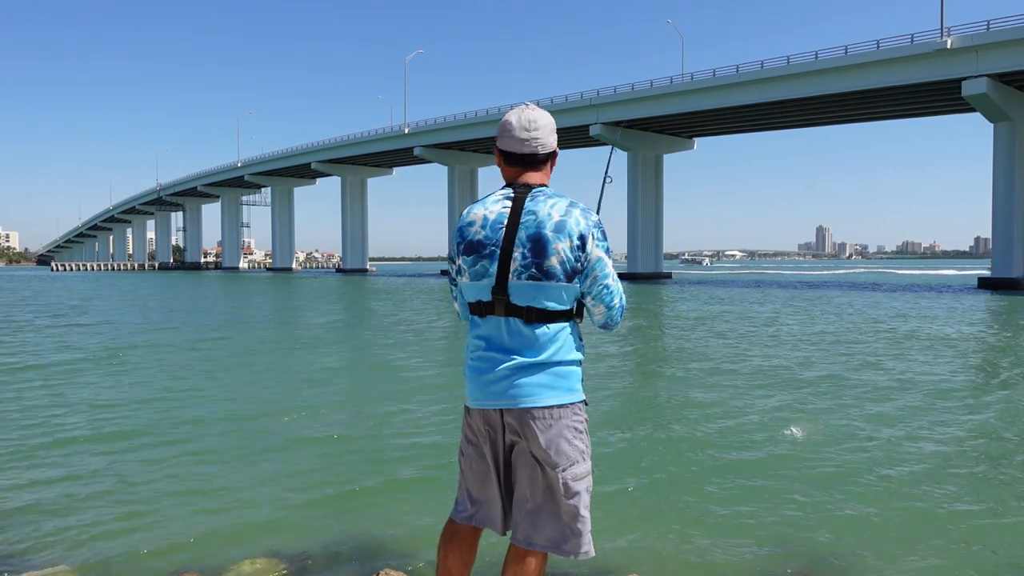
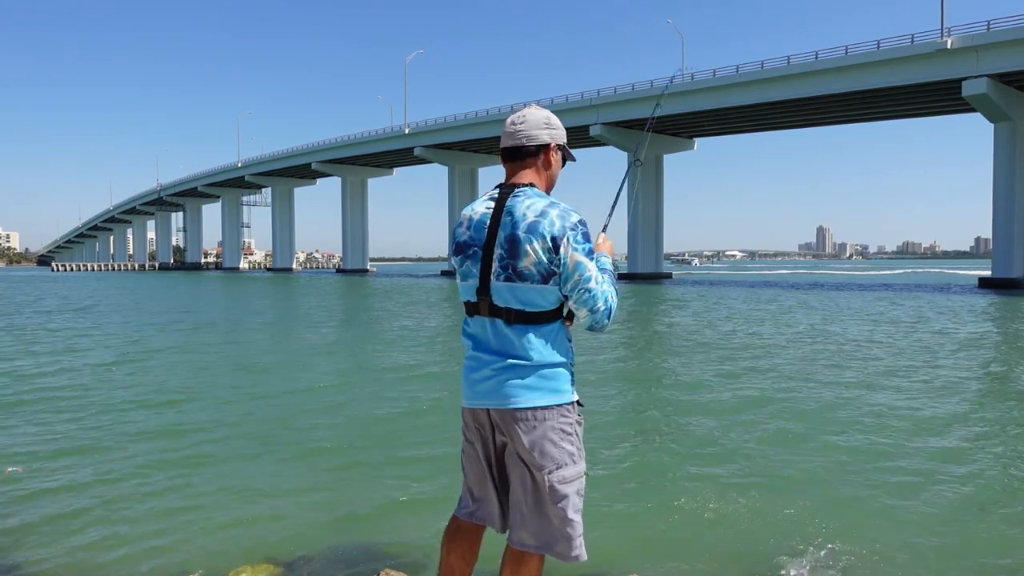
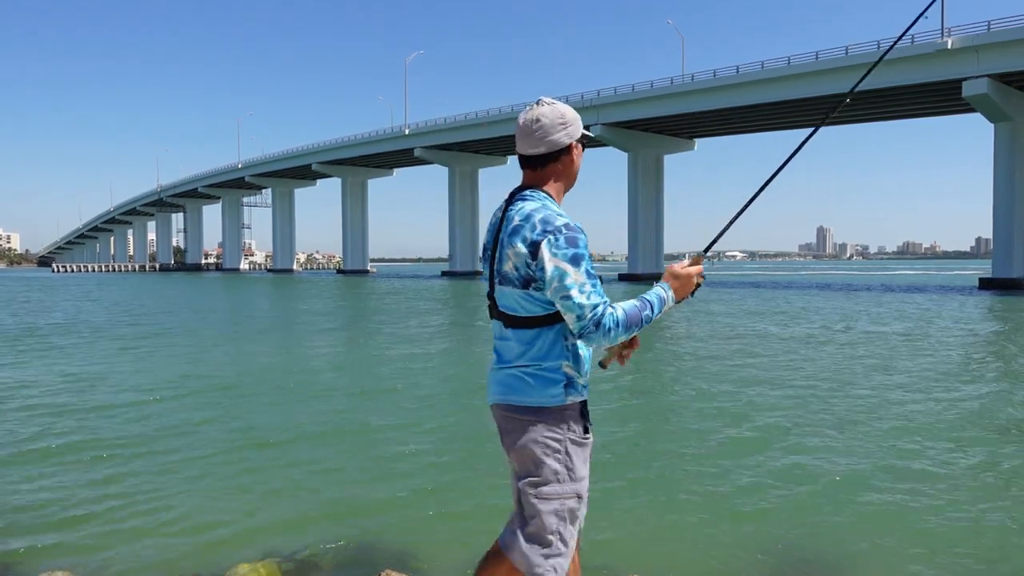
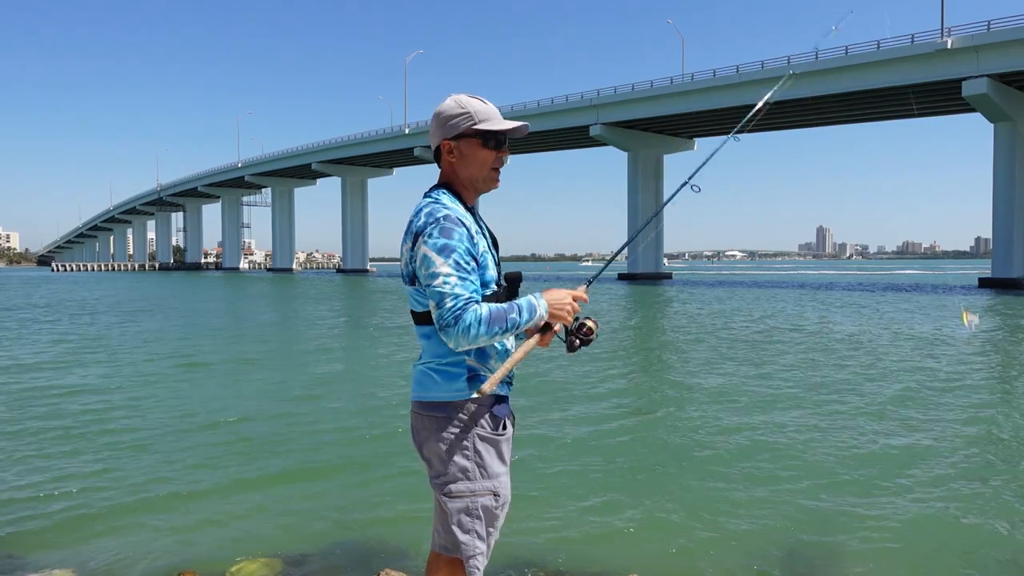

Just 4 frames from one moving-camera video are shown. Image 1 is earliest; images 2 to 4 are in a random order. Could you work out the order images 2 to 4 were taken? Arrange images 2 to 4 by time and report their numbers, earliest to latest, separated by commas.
2, 4, 3
